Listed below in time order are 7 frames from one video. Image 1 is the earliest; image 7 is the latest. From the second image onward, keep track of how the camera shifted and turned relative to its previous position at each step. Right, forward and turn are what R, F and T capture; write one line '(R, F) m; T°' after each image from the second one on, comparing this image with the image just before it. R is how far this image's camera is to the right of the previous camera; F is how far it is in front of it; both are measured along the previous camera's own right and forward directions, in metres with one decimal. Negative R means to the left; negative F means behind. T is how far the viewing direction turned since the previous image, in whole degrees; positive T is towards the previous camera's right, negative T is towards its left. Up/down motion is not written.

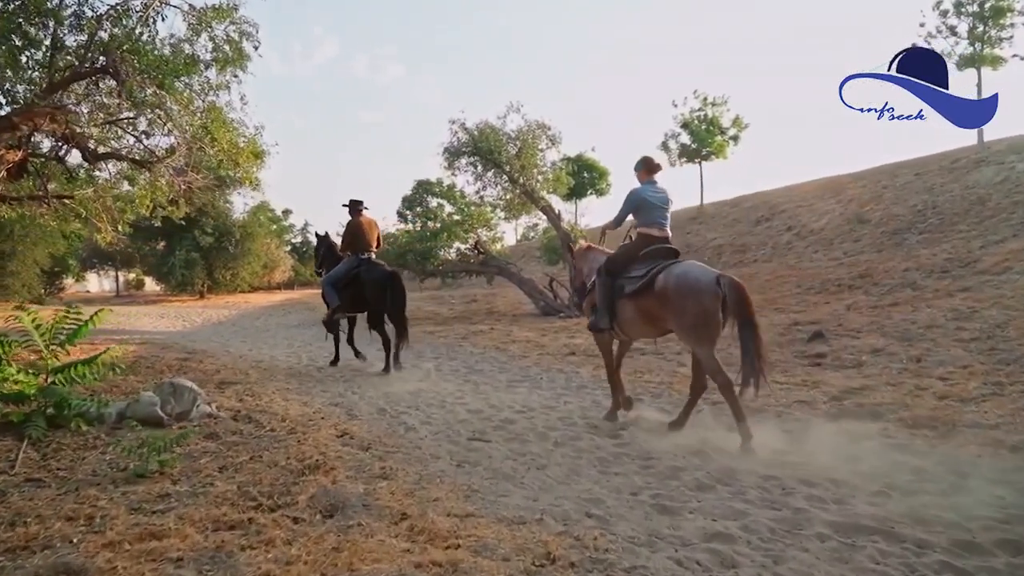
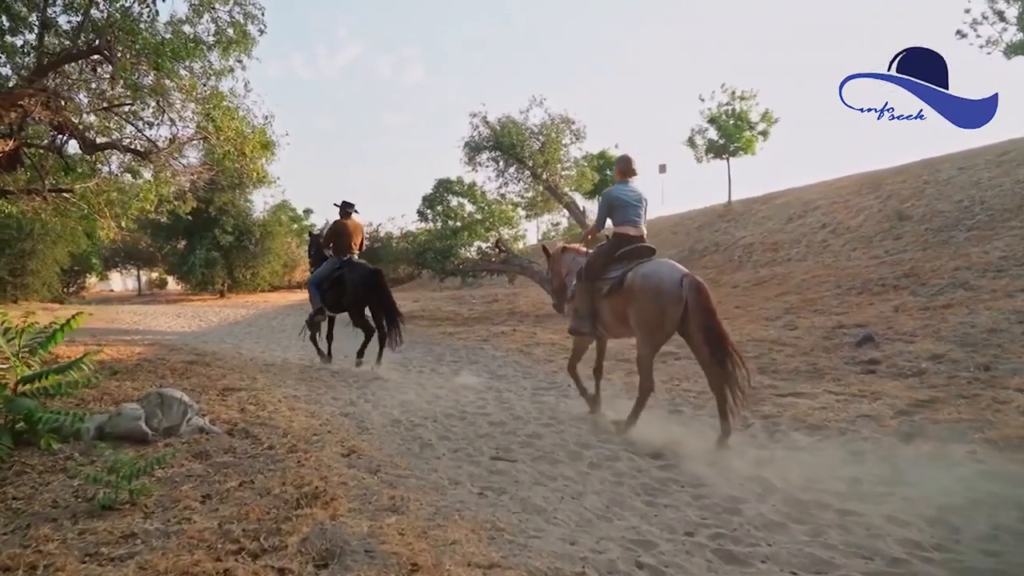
(-0.1, +0.7) m; -2°
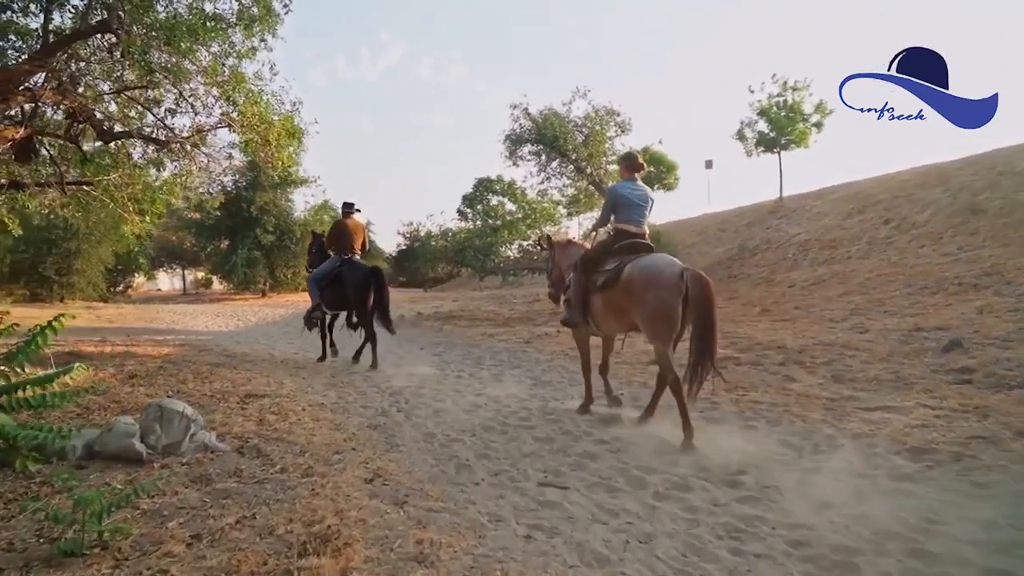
(-0.1, +0.8) m; -3°
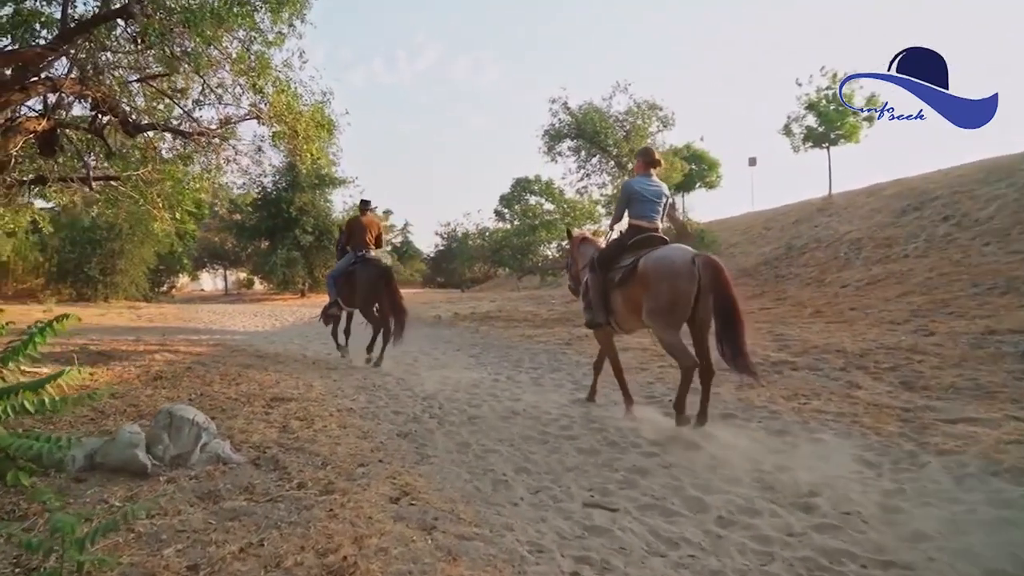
(0.0, +0.5) m; -3°
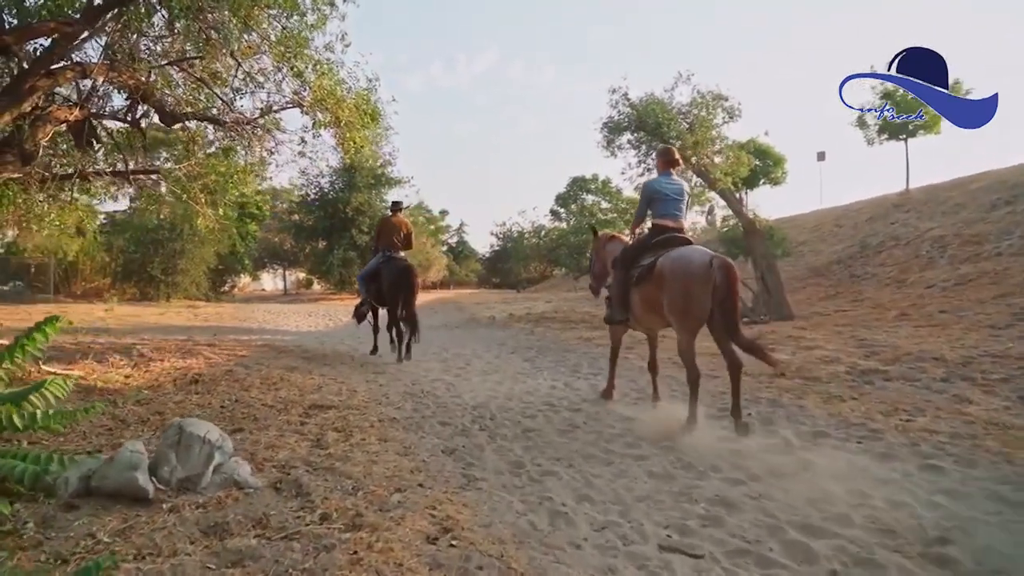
(0.0, +0.7) m; -4°
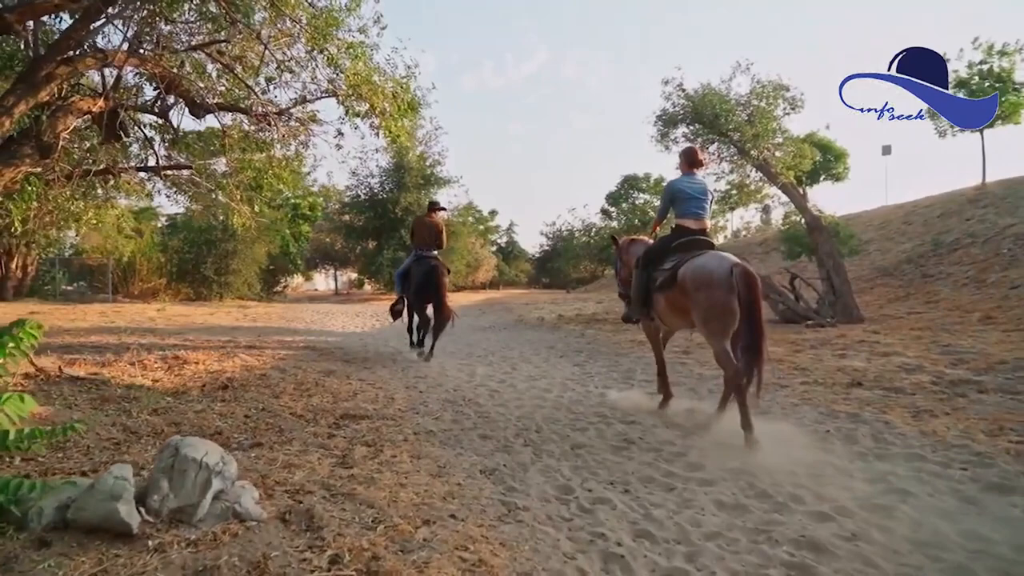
(0.0, +0.6) m; -4°
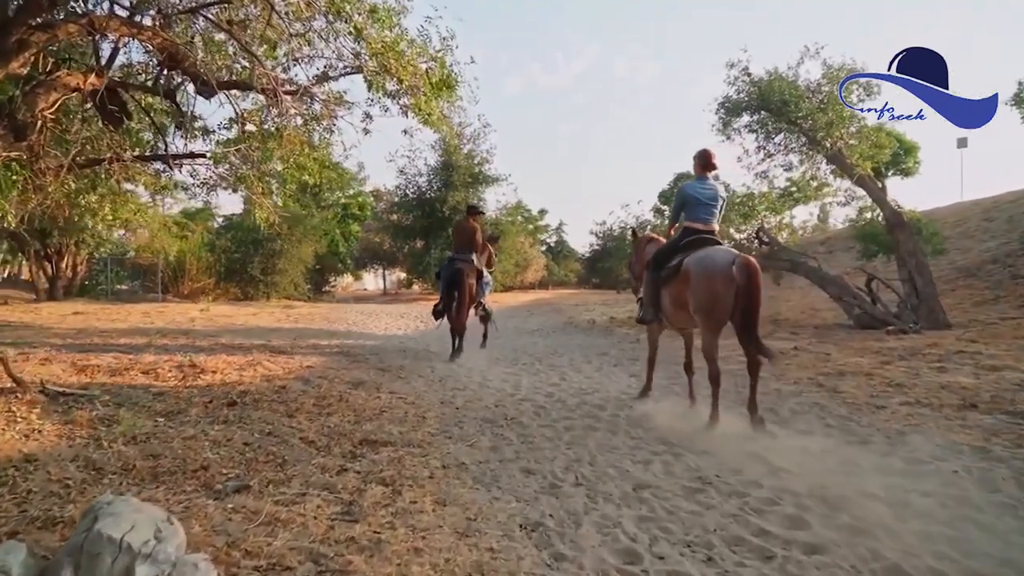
(0.0, +1.0) m; -4°
